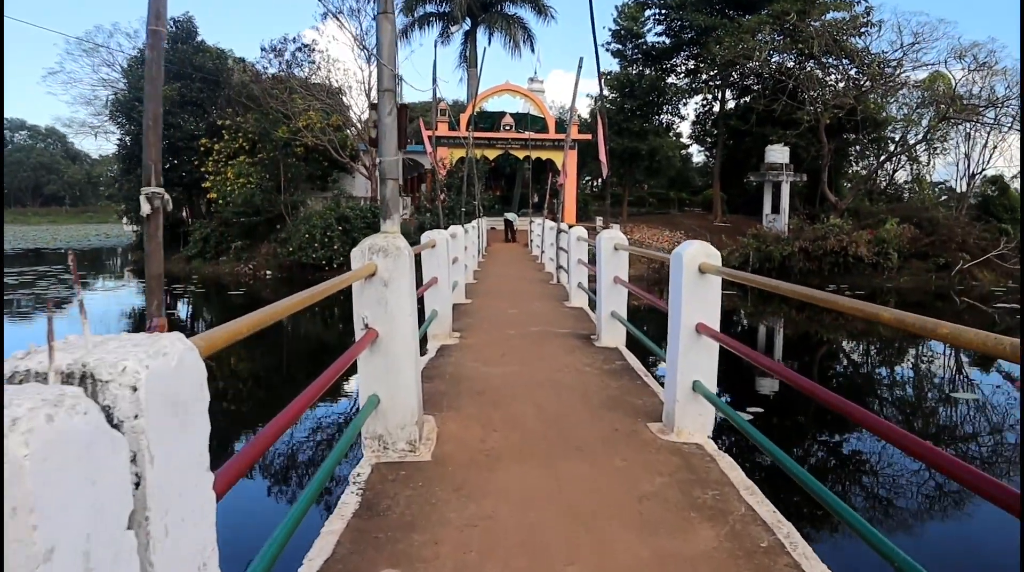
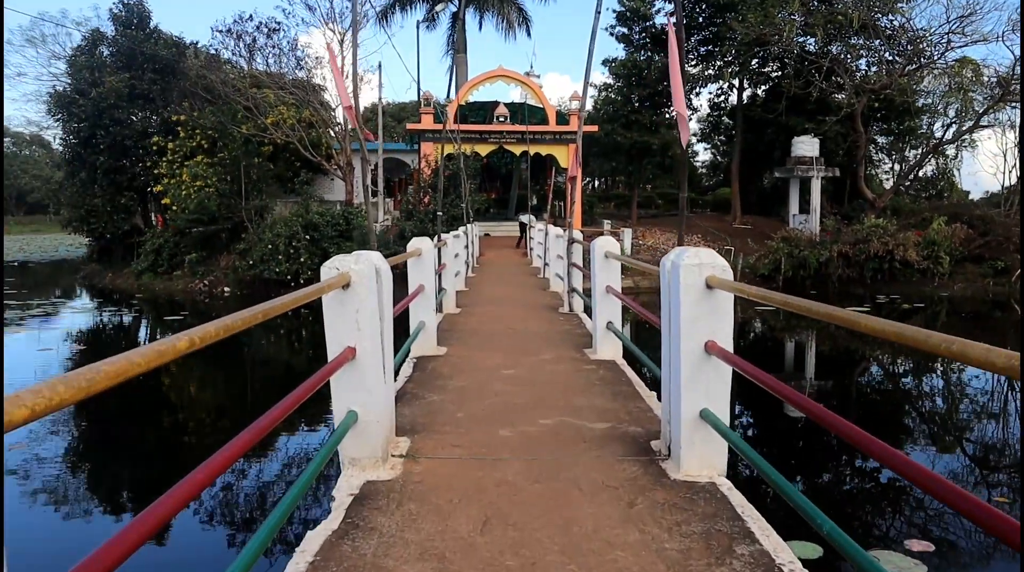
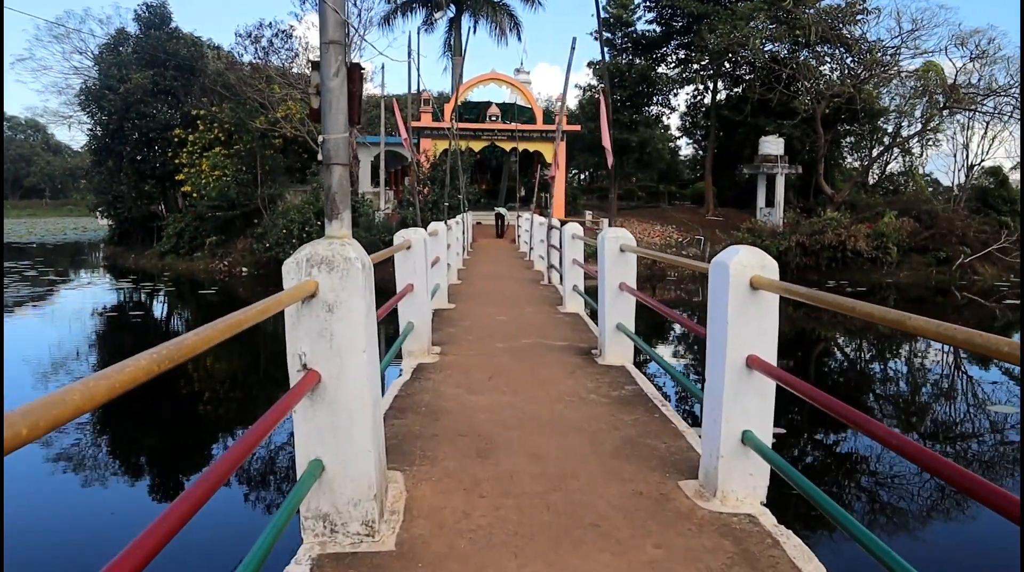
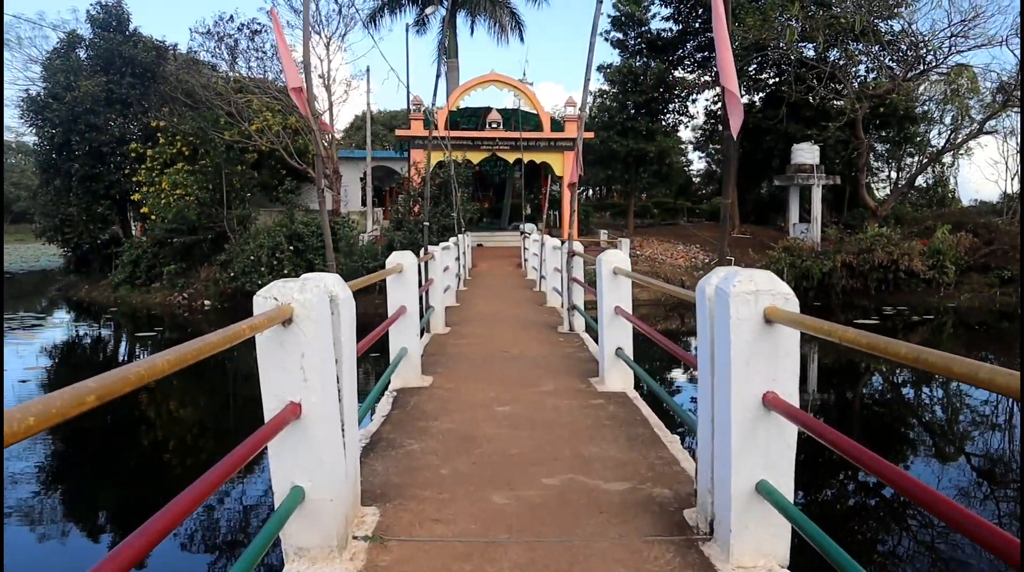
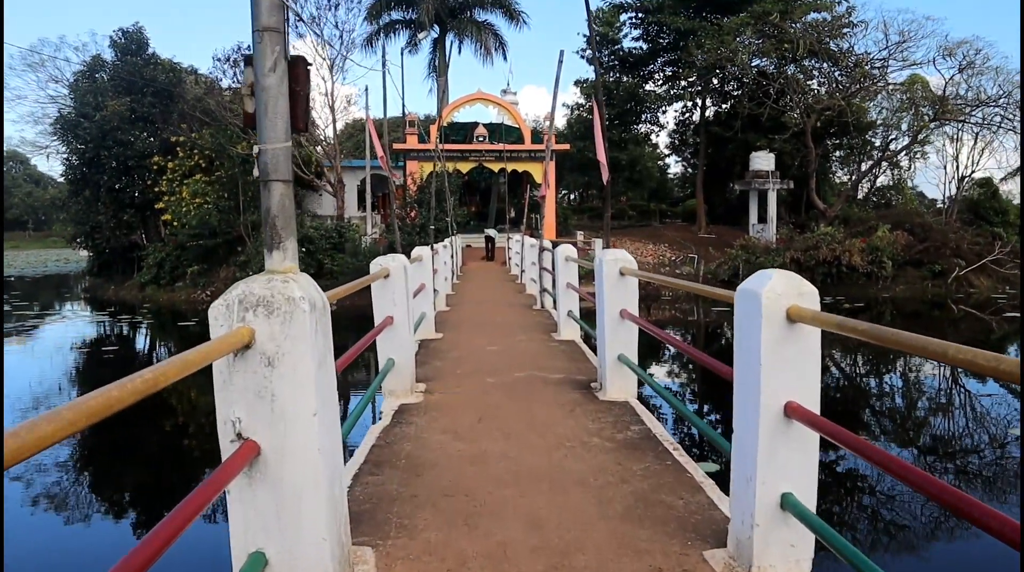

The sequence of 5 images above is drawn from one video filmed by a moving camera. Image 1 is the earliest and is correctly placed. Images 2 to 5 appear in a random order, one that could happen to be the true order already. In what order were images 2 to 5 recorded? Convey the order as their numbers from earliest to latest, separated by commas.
3, 5, 2, 4
